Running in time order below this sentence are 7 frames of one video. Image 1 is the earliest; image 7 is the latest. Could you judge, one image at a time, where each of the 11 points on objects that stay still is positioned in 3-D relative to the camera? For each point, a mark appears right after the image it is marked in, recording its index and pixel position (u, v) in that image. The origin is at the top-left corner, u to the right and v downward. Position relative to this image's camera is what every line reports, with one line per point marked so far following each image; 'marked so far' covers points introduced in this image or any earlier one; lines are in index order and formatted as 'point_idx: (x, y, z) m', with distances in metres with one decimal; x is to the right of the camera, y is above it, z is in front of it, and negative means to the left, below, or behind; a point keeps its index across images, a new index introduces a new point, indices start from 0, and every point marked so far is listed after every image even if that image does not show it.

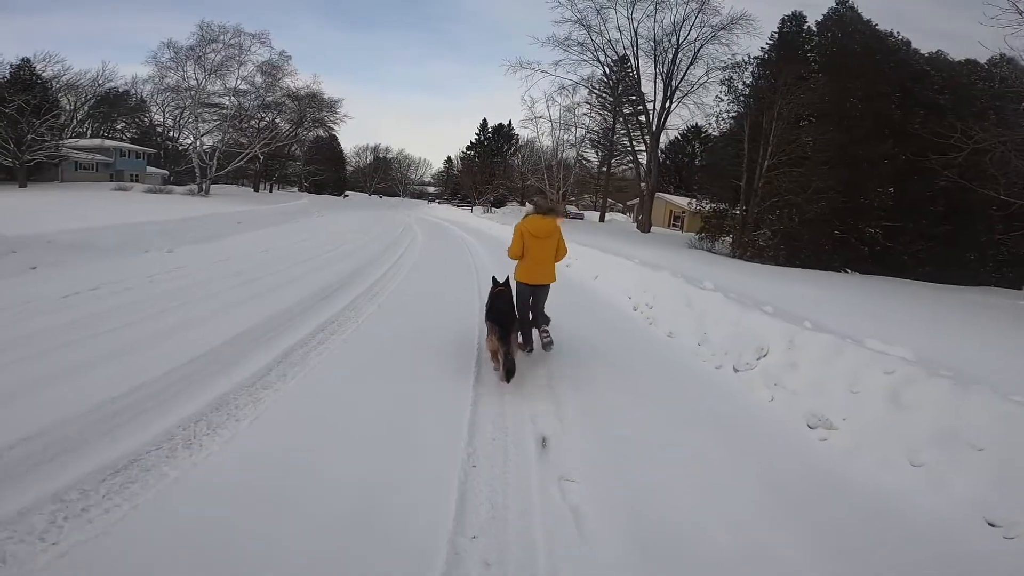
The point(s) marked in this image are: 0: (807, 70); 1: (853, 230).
0: (+8.2, +6.0, +14.3) m
1: (+9.0, +1.5, +13.5) m
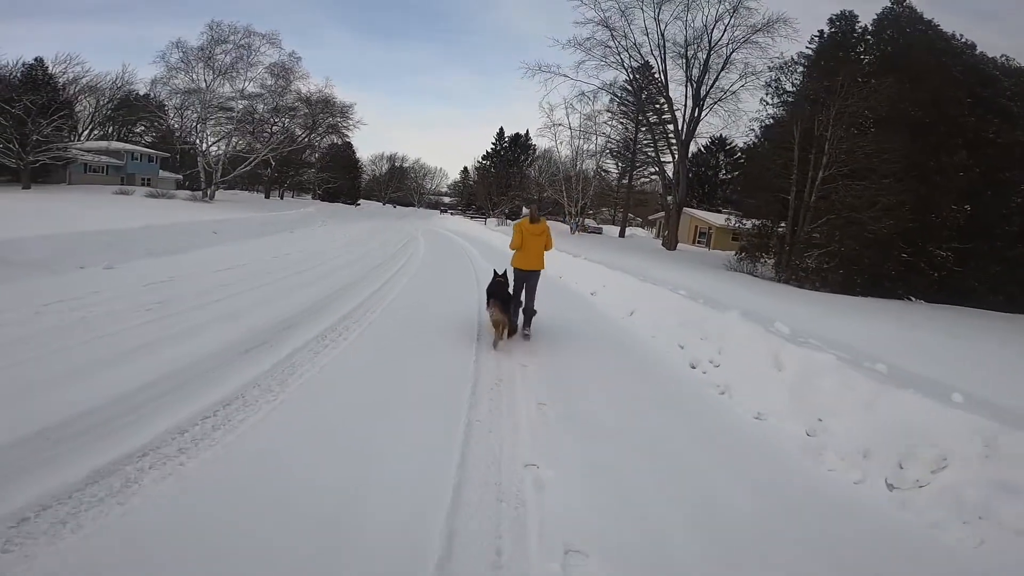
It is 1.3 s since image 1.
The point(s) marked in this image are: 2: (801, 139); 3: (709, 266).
0: (+8.7, +5.3, +12.7) m
1: (+9.3, +0.8, +11.8) m
2: (+7.4, +3.6, +12.7) m
3: (+6.2, +0.7, +16.2) m
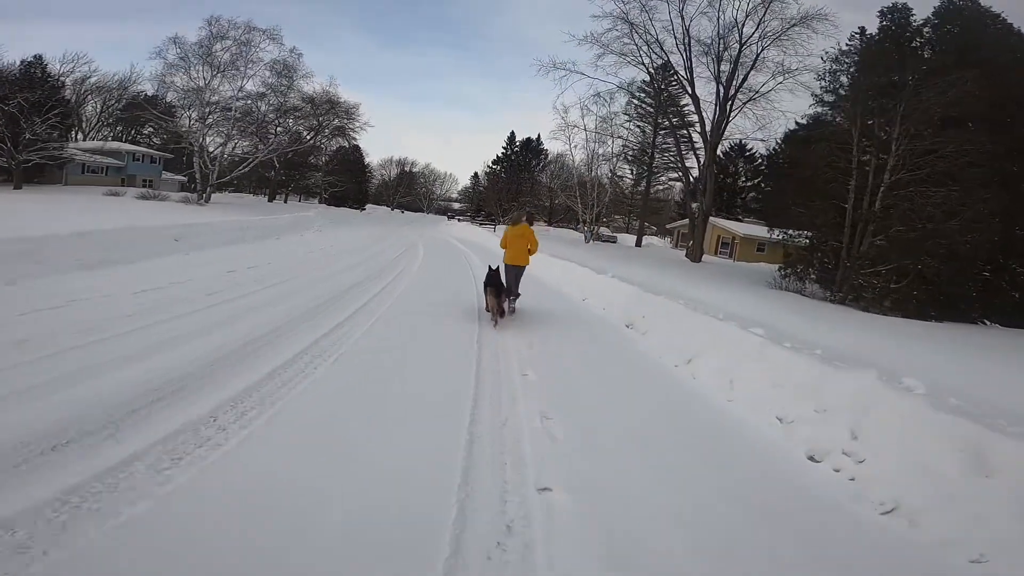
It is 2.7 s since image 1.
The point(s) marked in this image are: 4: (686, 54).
0: (+9.0, +4.8, +11.1) m
1: (+9.5, +0.3, +10.1) m
2: (+7.6, +3.2, +11.1) m
3: (+6.5, +0.2, +14.5) m
4: (+6.8, +9.0, +19.8) m
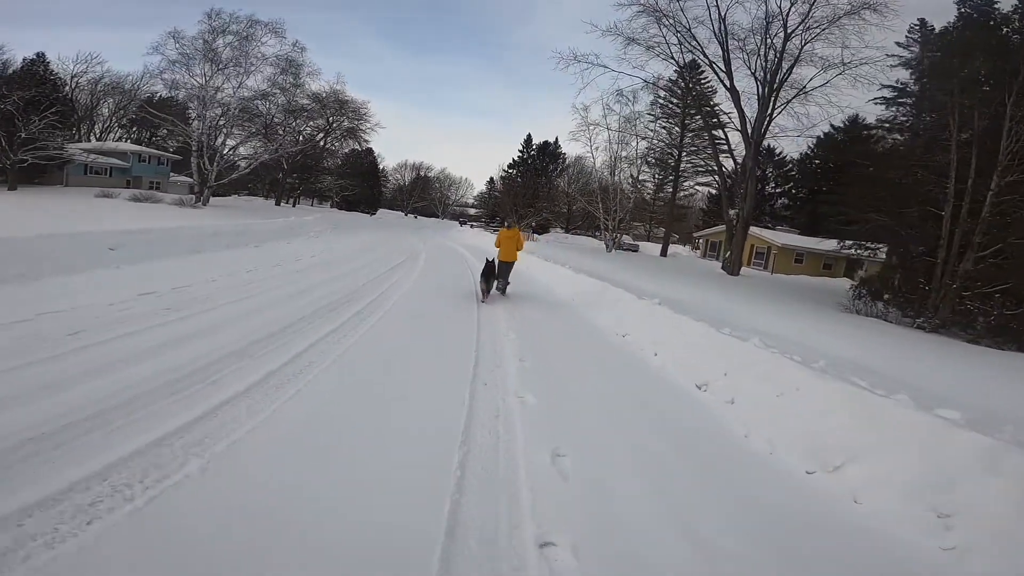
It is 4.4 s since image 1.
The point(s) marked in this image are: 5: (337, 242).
0: (+9.3, +4.4, +9.1) m
1: (+9.8, -0.1, +8.1) m
2: (+7.9, +2.8, +9.2) m
3: (+6.9, -0.2, +12.6) m
4: (+7.4, +8.5, +18.0) m
5: (-6.2, +1.6, +18.1) m
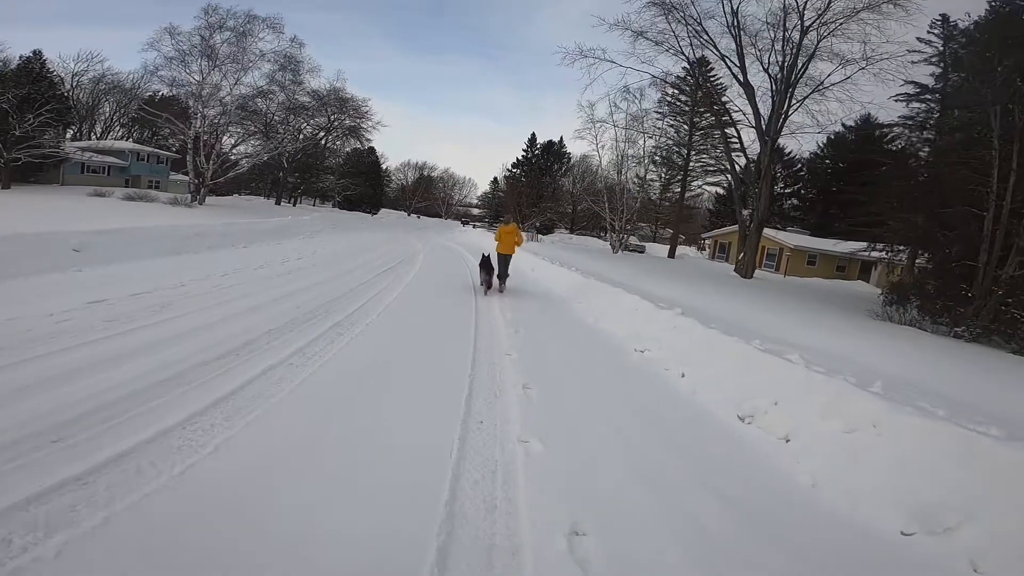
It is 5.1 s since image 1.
0: (+9.3, +4.3, +8.4) m
1: (+9.8, -0.2, +7.4) m
2: (+8.0, +2.7, +8.5) m
3: (+6.9, -0.3, +11.9) m
4: (+7.6, +8.4, +17.3) m
5: (-6.1, +1.6, +17.5) m
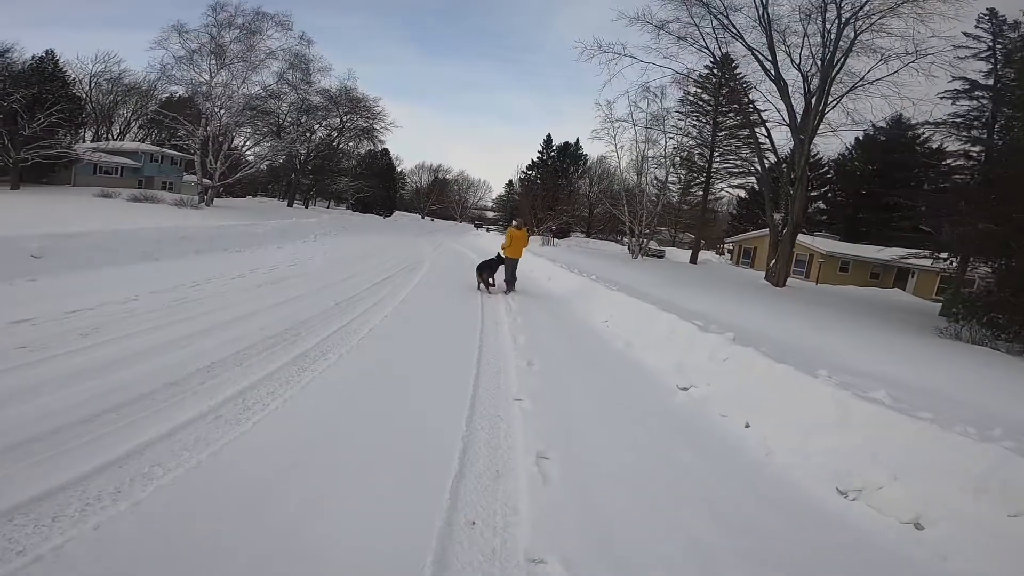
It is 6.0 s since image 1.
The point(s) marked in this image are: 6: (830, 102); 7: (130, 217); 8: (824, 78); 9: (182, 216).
0: (+9.6, +4.0, +7.3) m
1: (+10.0, -0.4, +6.3) m
2: (+8.2, +2.4, +7.4) m
3: (+7.2, -0.6, +10.9) m
4: (+8.1, +8.1, +16.3) m
5: (-5.6, +1.4, +16.8) m
6: (+8.4, +4.9, +13.6) m
7: (-12.3, +2.2, +16.5) m
8: (+8.7, +6.0, +14.5) m
9: (-12.2, +2.6, +18.9) m
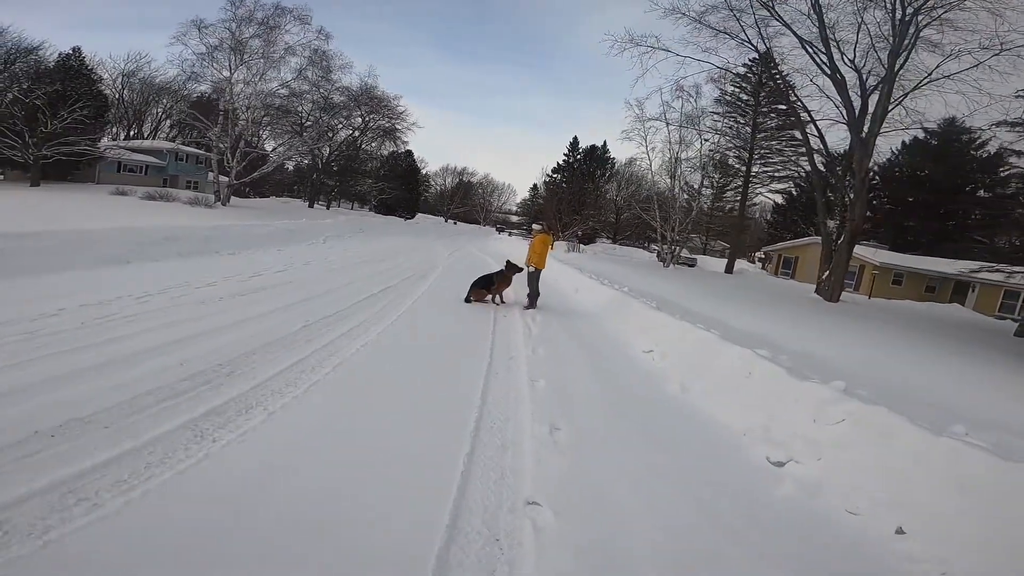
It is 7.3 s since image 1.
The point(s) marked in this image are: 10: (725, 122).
0: (+9.9, +3.7, +5.9) m
1: (+10.2, -0.8, +4.7) m
2: (+8.5, +2.1, +6.0) m
3: (+7.6, -0.9, +9.5) m
4: (+8.9, +7.7, +14.9) m
5: (-4.9, +1.3, +16.0) m
6: (+9.1, +4.6, +12.2) m
7: (-11.6, +2.2, +15.9) m
8: (+9.4, +5.6, +13.1) m
9: (-11.4, +2.6, +18.3) m
10: (+8.4, +6.5, +20.0) m
